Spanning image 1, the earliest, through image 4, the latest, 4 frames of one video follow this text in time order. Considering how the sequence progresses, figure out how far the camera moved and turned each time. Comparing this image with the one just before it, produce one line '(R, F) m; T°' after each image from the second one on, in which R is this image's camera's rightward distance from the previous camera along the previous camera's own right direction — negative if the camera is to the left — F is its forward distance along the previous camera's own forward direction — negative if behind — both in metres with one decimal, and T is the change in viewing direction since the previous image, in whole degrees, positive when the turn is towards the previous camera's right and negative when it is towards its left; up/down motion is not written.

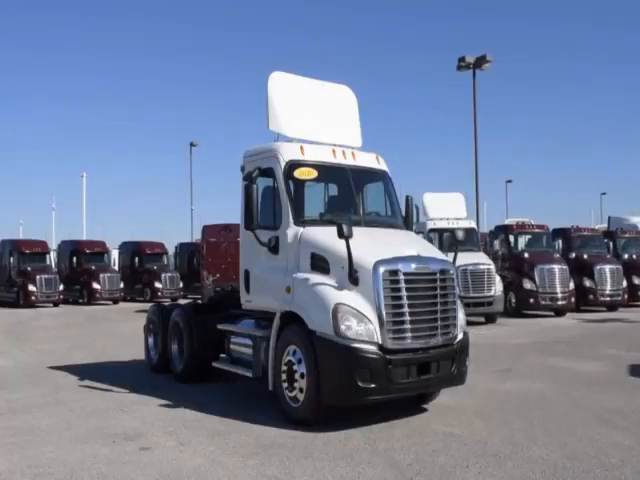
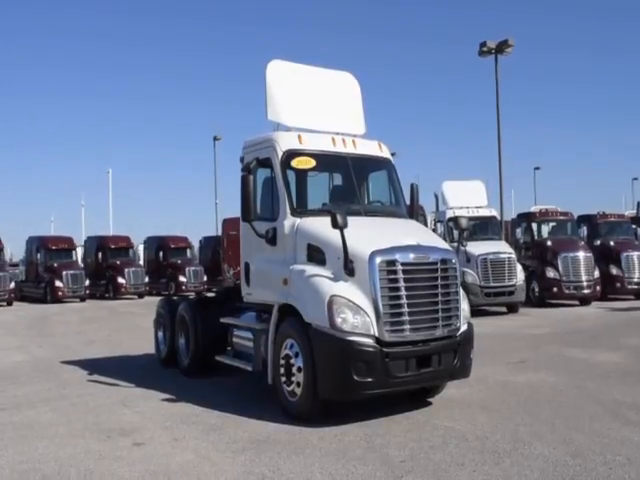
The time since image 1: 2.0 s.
(+0.5, +0.2) m; -3°
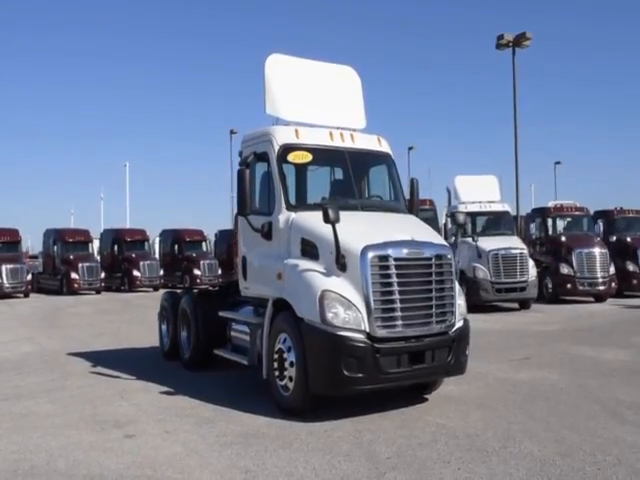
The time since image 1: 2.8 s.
(+0.4, +0.1) m; -2°
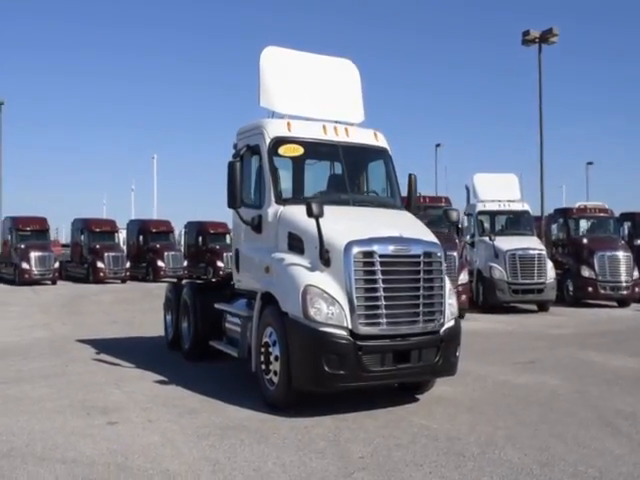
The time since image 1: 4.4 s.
(+0.6, +0.1) m; -3°
